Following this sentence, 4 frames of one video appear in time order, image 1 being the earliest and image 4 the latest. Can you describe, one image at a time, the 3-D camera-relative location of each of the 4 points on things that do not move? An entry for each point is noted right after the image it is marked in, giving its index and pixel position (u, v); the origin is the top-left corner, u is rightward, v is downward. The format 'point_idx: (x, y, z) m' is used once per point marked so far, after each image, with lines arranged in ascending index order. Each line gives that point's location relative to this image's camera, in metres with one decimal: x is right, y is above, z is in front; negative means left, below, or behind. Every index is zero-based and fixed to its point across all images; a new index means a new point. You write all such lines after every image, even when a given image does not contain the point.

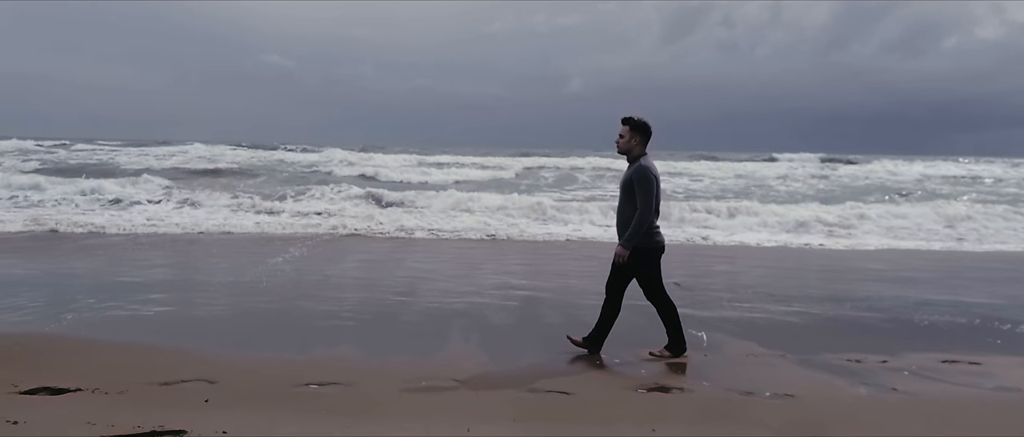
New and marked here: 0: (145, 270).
0: (-4.2, -0.6, +7.1) m
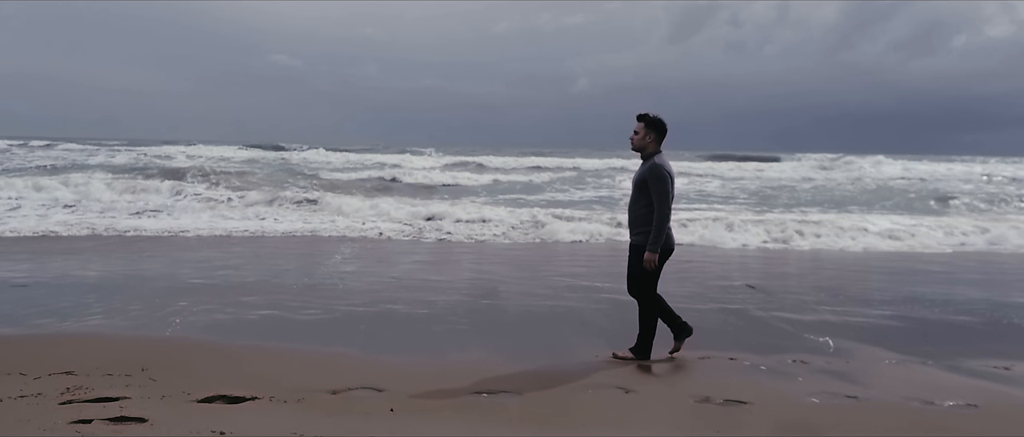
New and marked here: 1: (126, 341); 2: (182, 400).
0: (-3.5, -0.6, +7.1) m
1: (-2.2, -0.7, +3.5) m
2: (-1.3, -0.7, +2.4) m
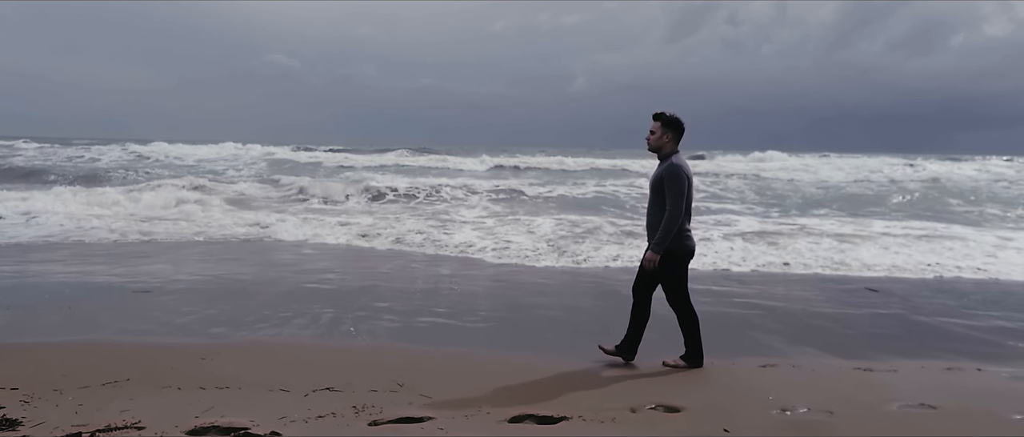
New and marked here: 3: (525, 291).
0: (-2.3, -0.6, +6.9) m
1: (-1.0, -0.7, +3.3) m
2: (-0.1, -0.7, +2.2) m
3: (+0.1, -0.7, +5.9) m
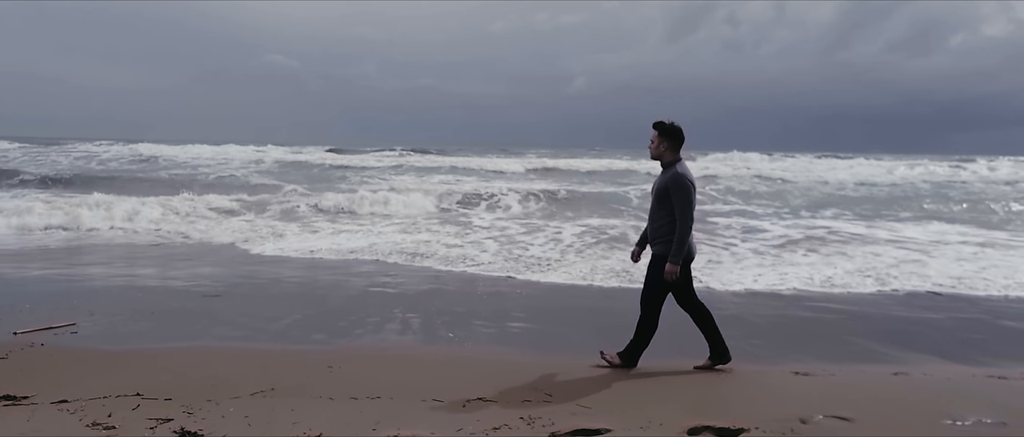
0: (-1.6, -0.7, +6.9) m
1: (-0.3, -0.8, +3.3) m
2: (+0.6, -0.8, +2.2) m
3: (+0.7, -0.7, +5.9) m
